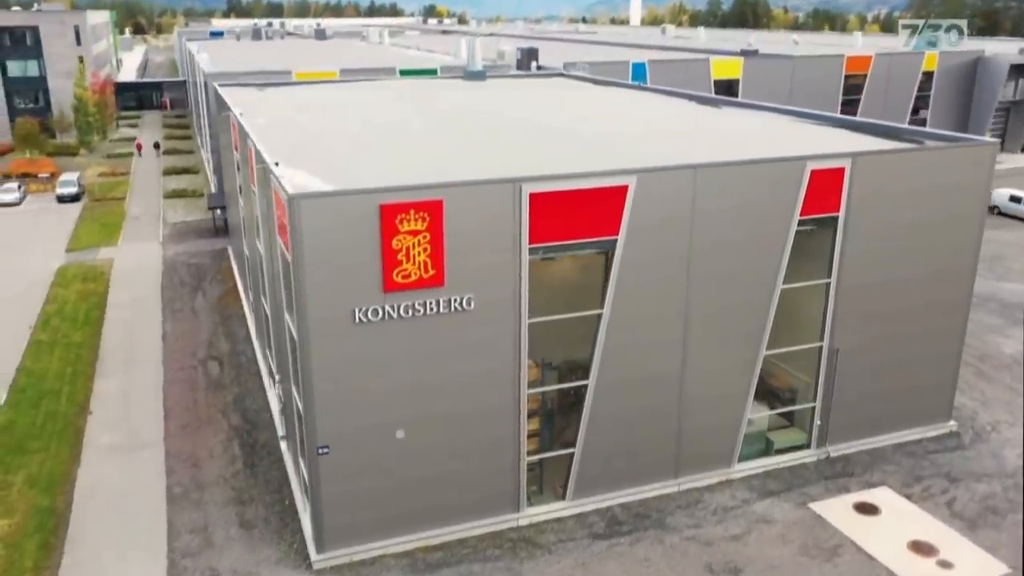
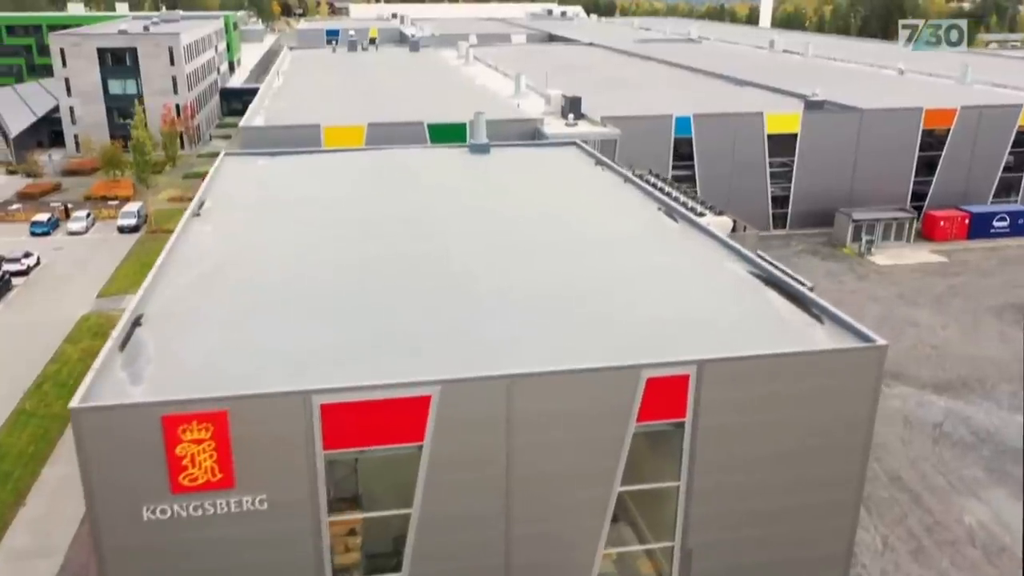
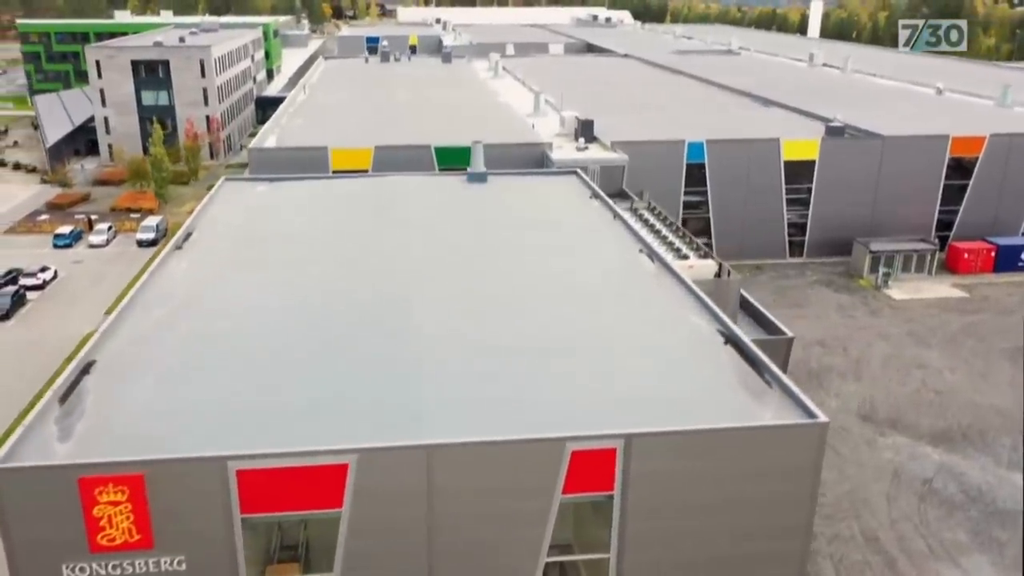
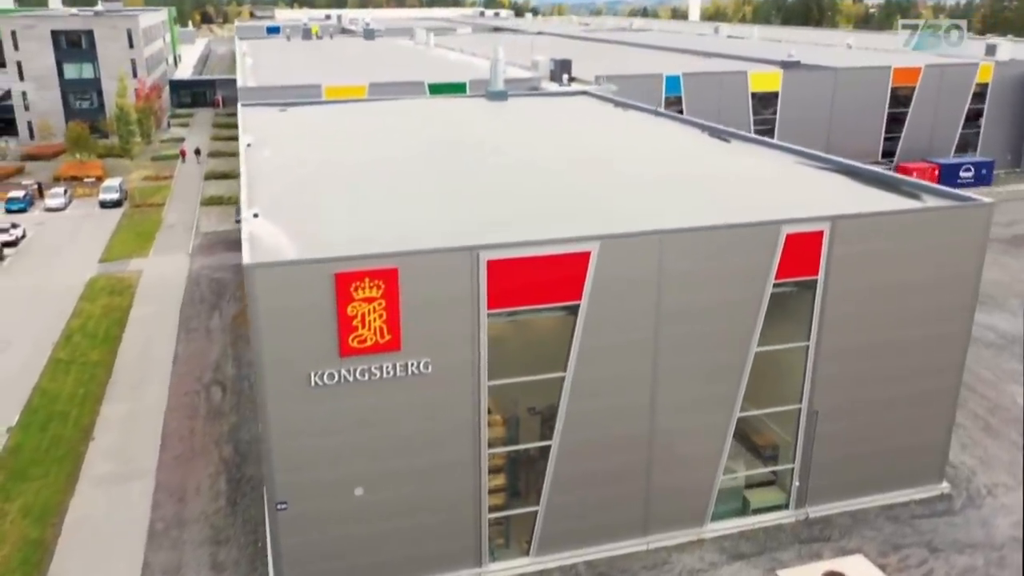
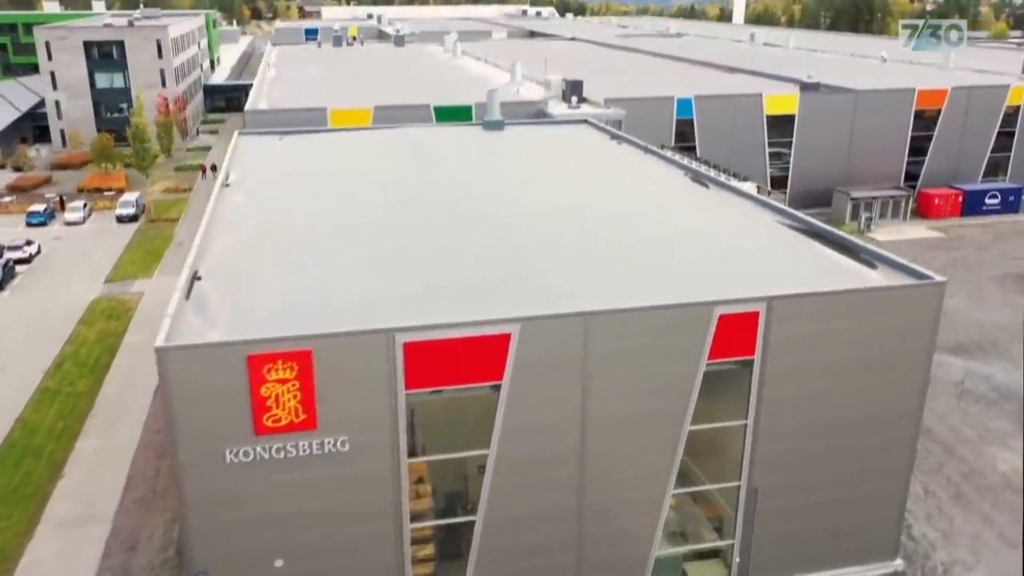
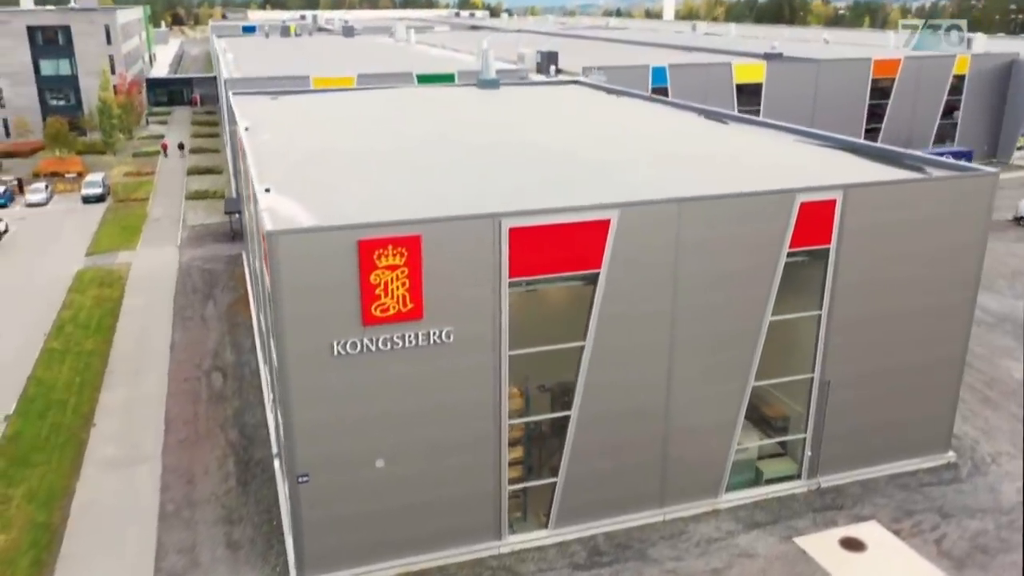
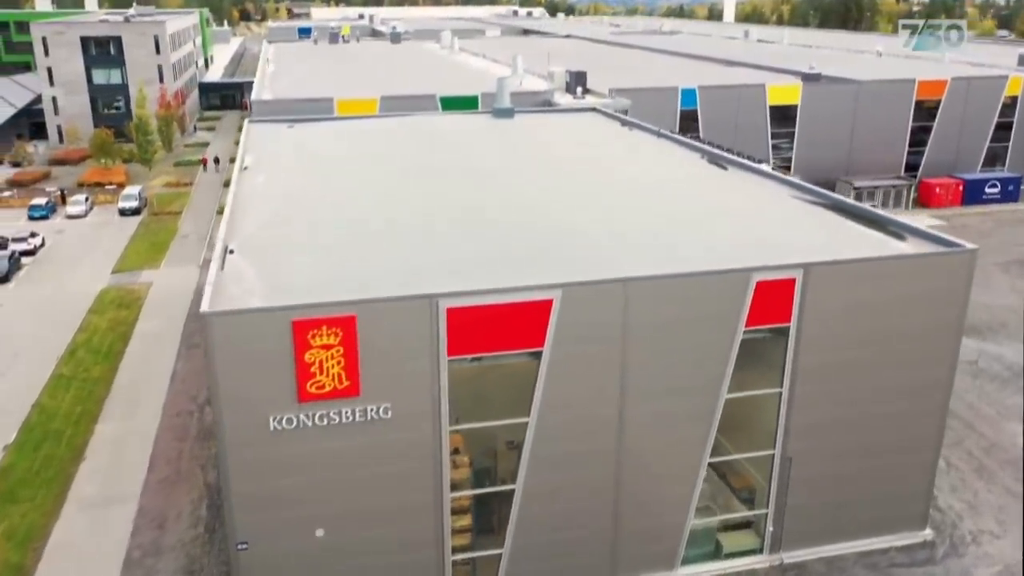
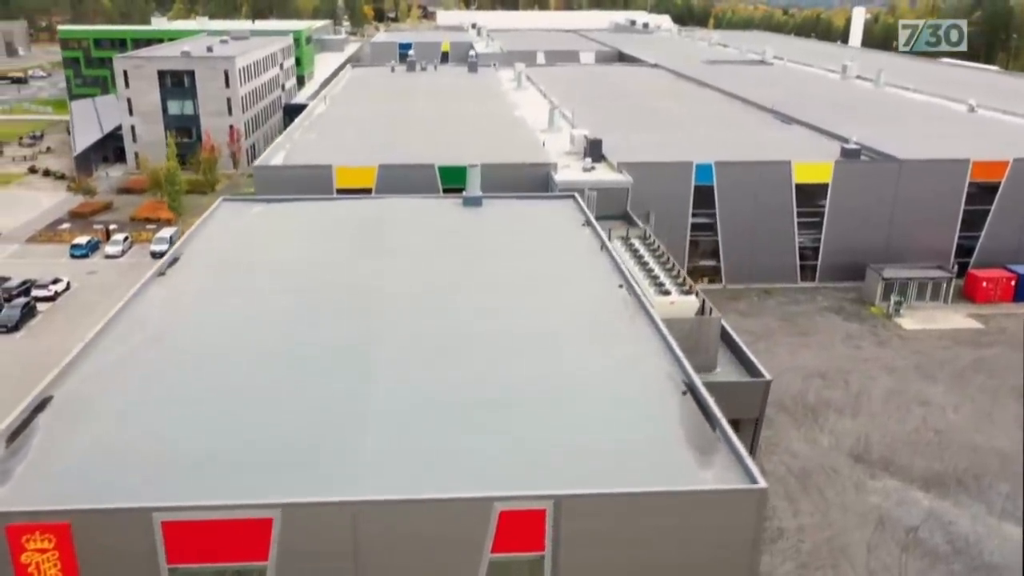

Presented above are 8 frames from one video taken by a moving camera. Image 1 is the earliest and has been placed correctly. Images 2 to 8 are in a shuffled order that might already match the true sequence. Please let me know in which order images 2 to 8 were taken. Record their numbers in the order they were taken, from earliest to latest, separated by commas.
6, 4, 7, 5, 2, 3, 8
